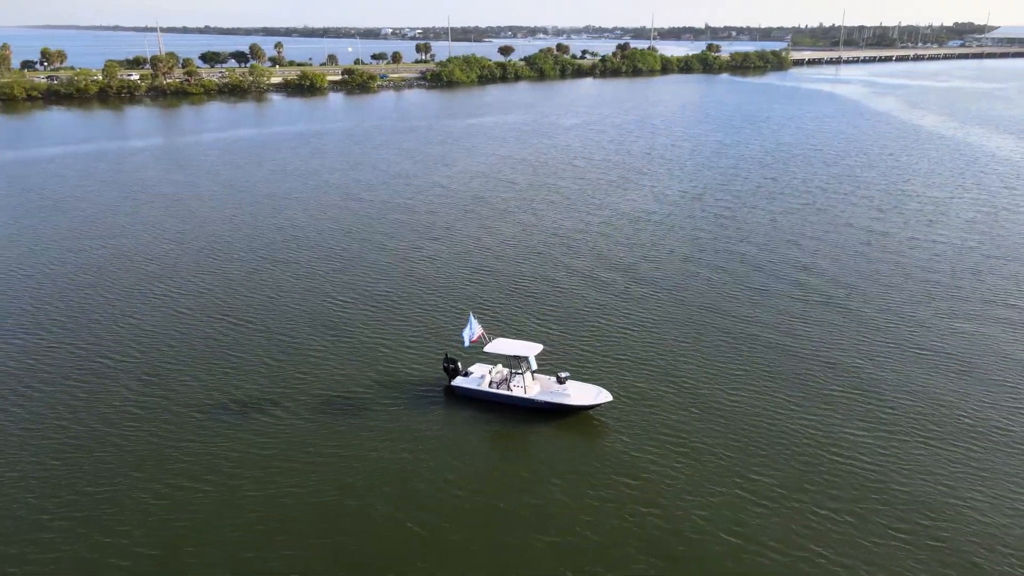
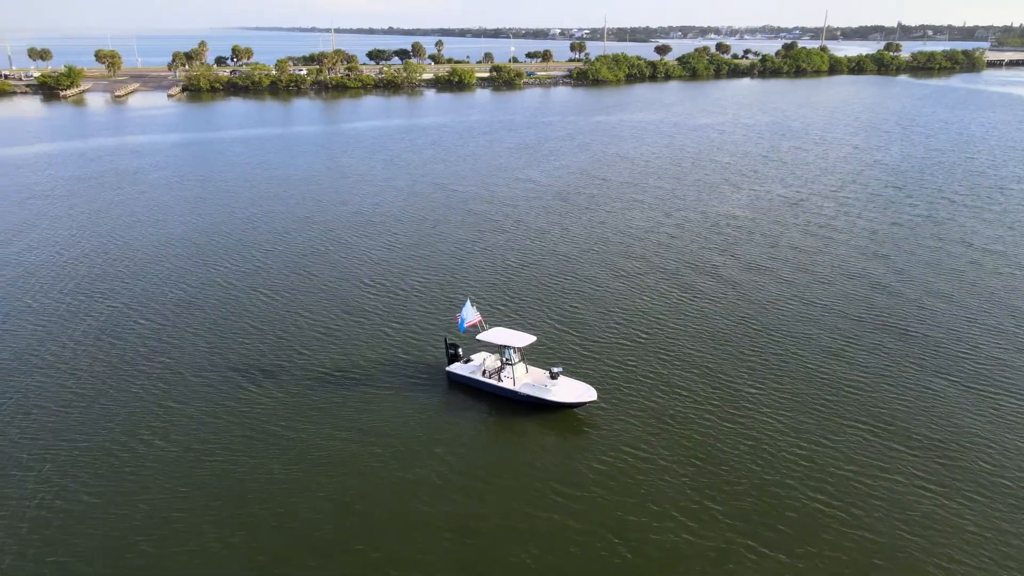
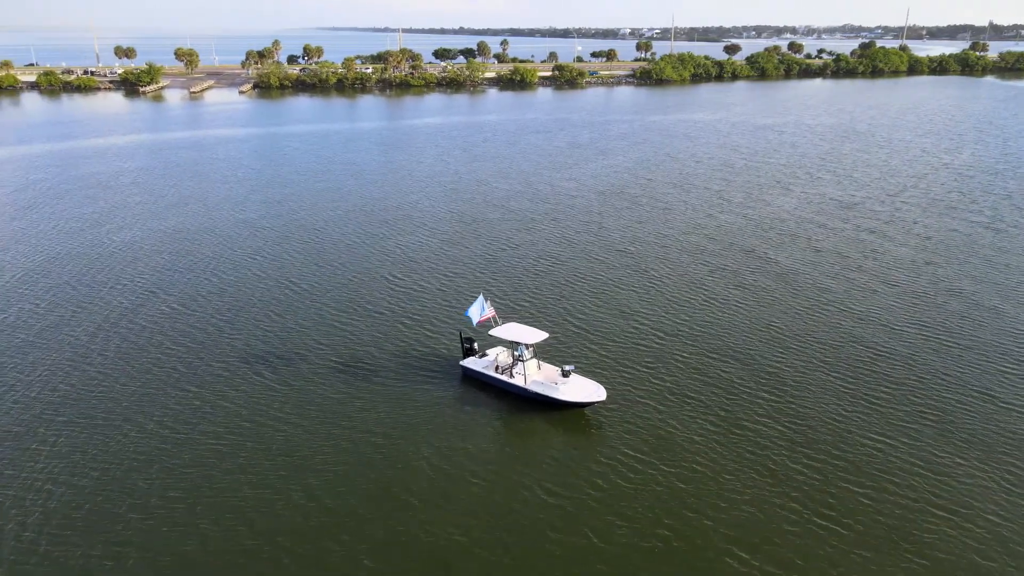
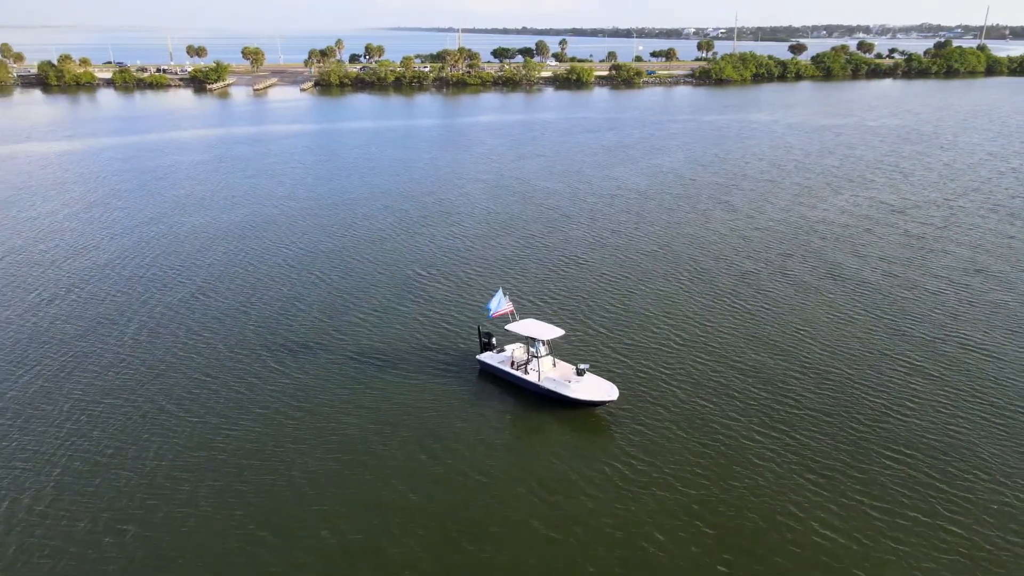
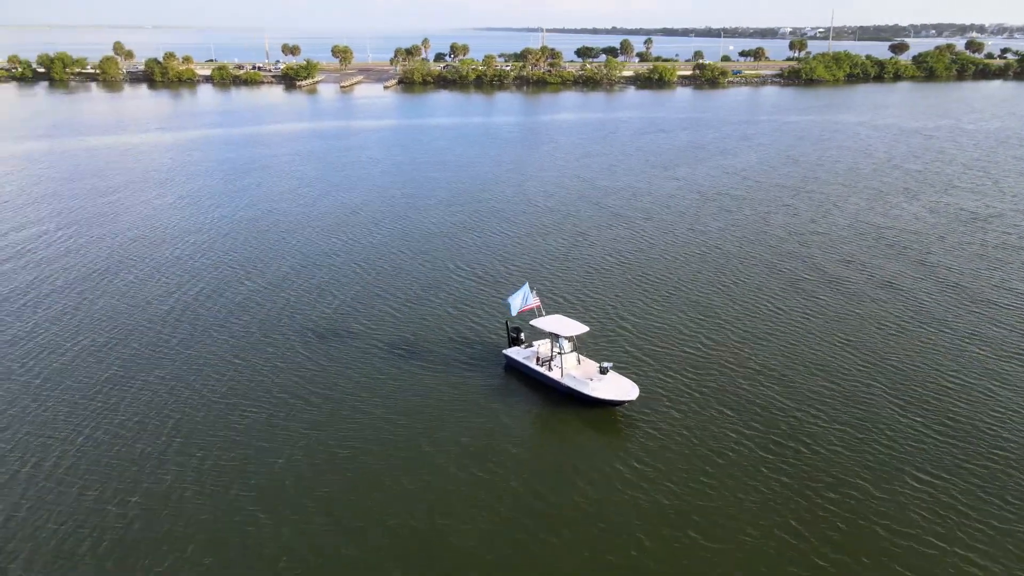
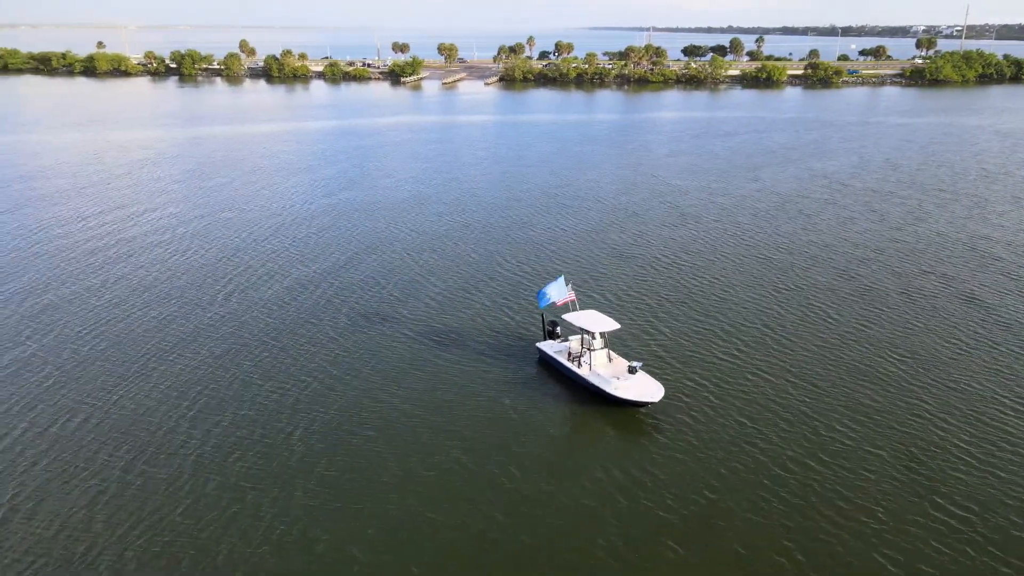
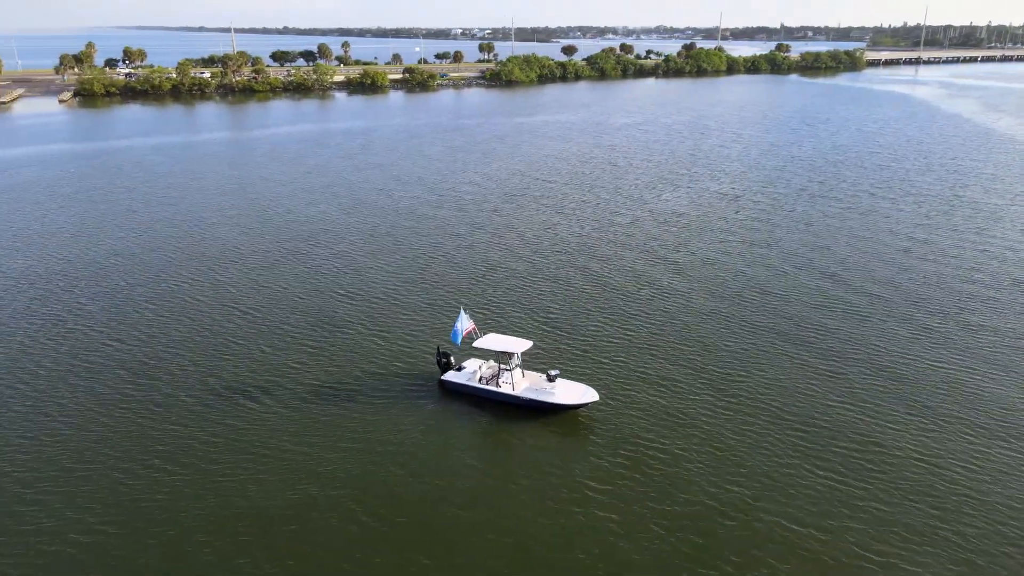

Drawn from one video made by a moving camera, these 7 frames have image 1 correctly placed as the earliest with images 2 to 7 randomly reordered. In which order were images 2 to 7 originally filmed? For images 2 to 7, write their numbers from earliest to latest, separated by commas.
7, 2, 3, 4, 5, 6
